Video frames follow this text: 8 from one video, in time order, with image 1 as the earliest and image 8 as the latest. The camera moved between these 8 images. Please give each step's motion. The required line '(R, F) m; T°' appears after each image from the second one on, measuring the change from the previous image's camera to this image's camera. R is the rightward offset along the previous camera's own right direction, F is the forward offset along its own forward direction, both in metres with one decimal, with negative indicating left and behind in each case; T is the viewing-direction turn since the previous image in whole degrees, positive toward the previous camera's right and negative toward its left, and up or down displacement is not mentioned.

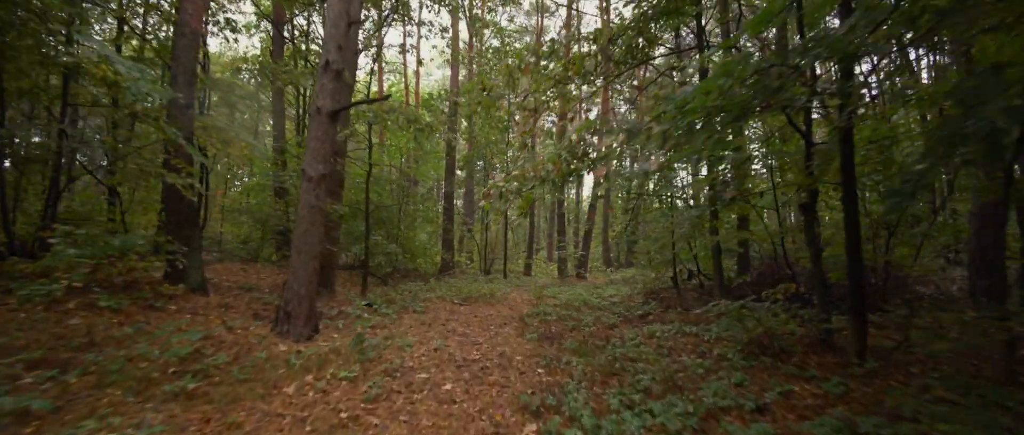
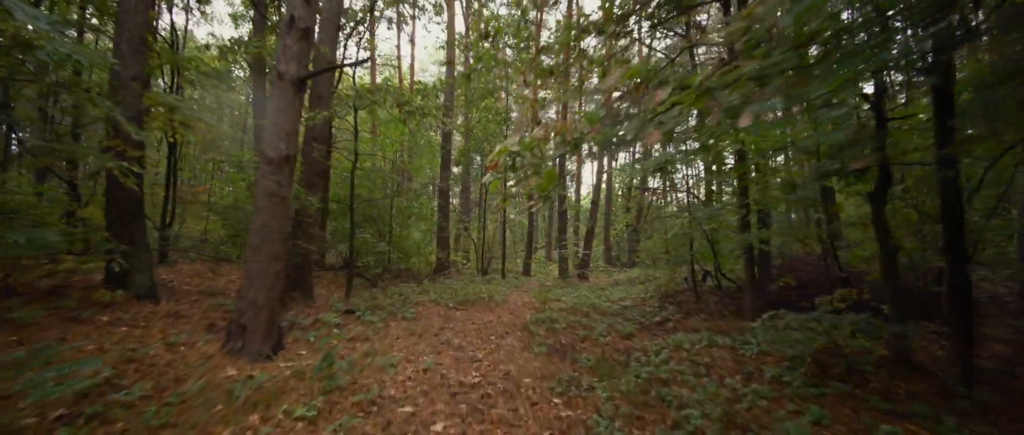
(-0.1, +1.1) m; 0°
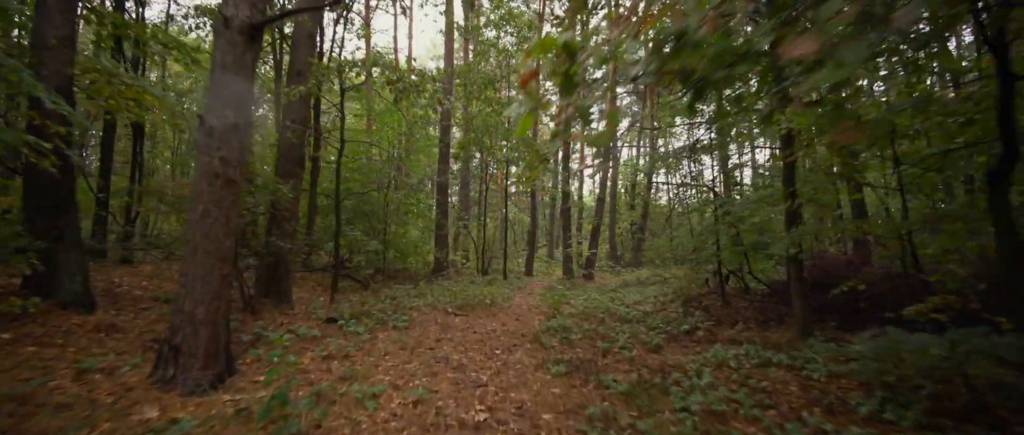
(-0.1, +1.1) m; 0°
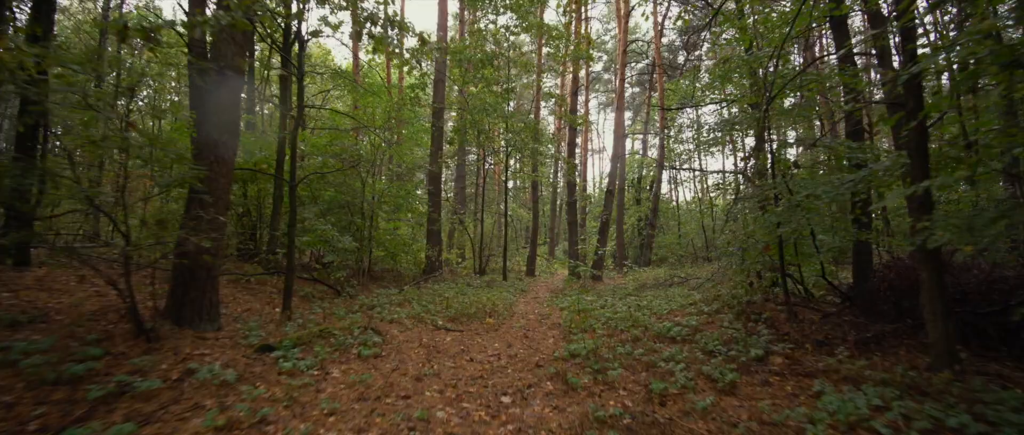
(-0.2, +2.0) m; 0°
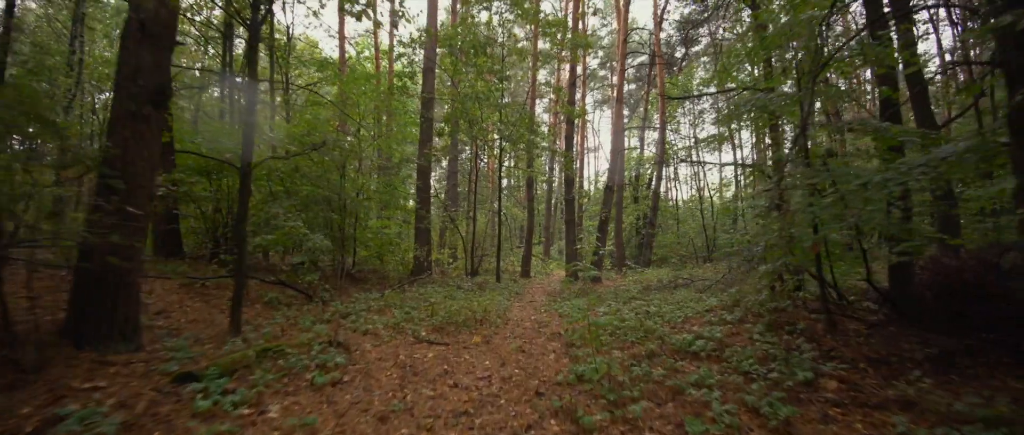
(0.0, +1.0) m; +1°
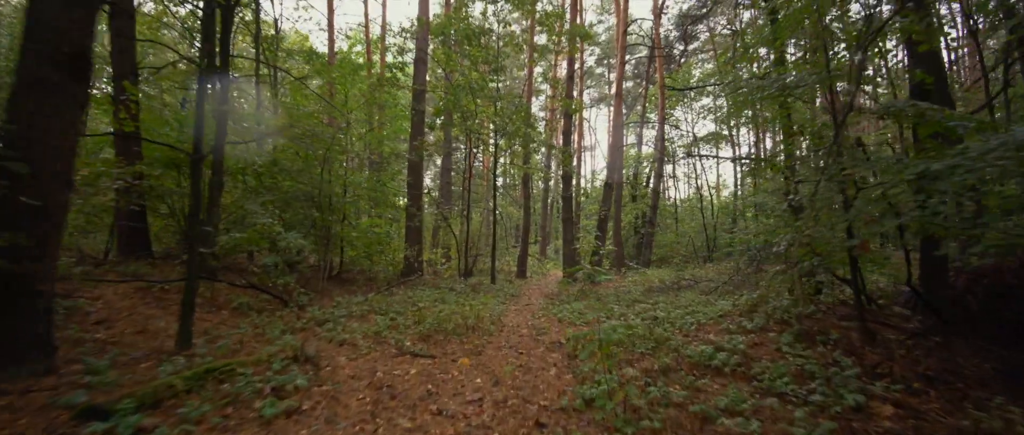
(0.0, +0.7) m; +1°
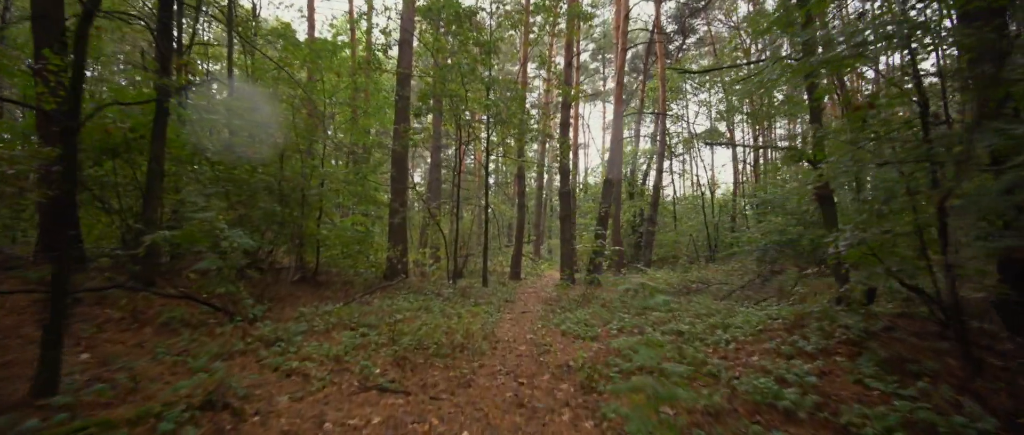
(-0.1, +1.3) m; +1°
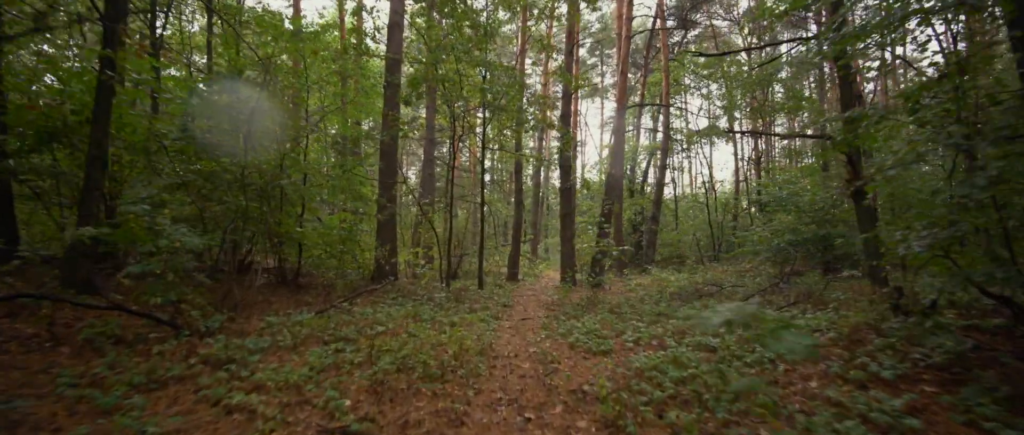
(-0.1, +1.0) m; +1°
